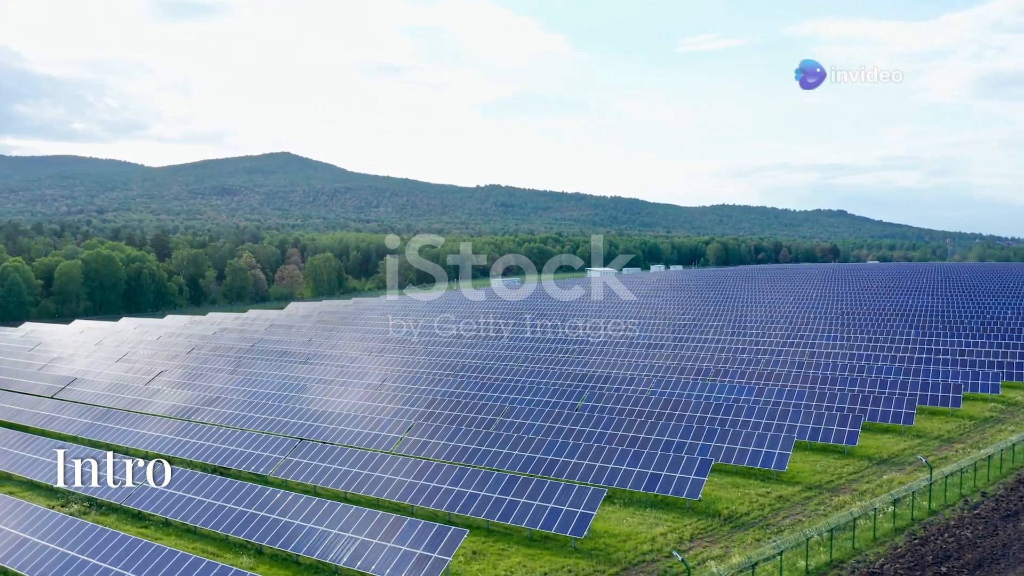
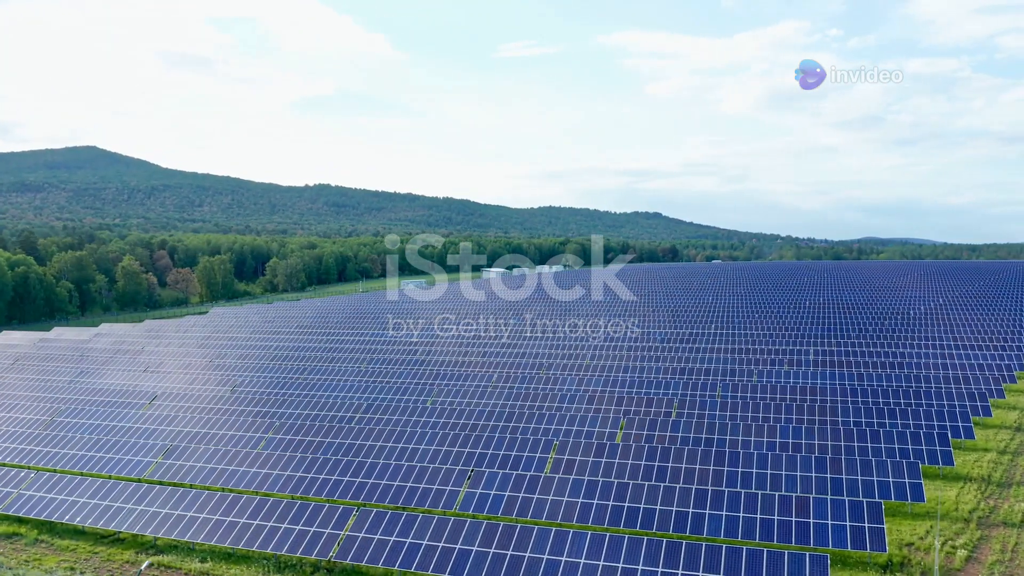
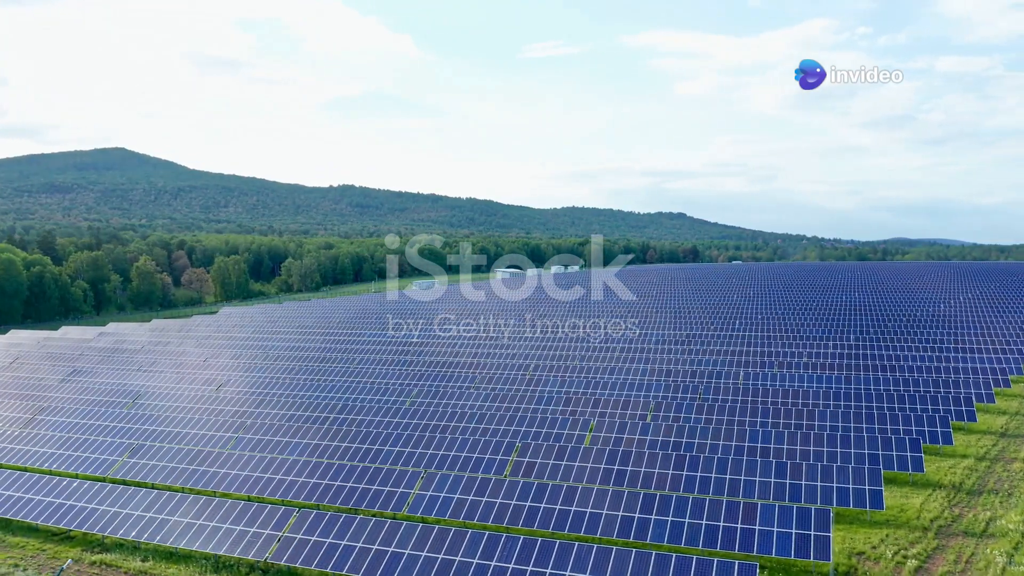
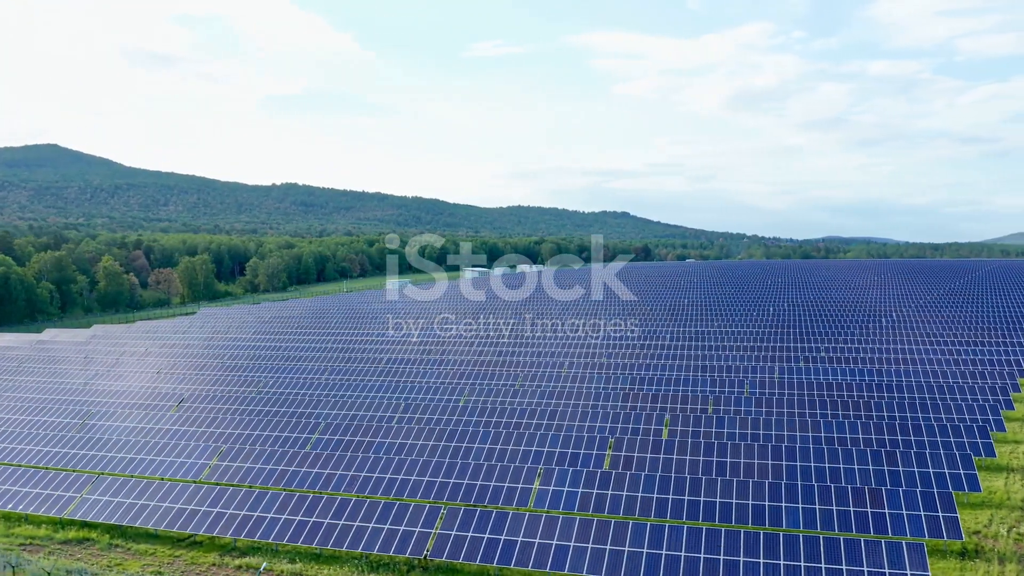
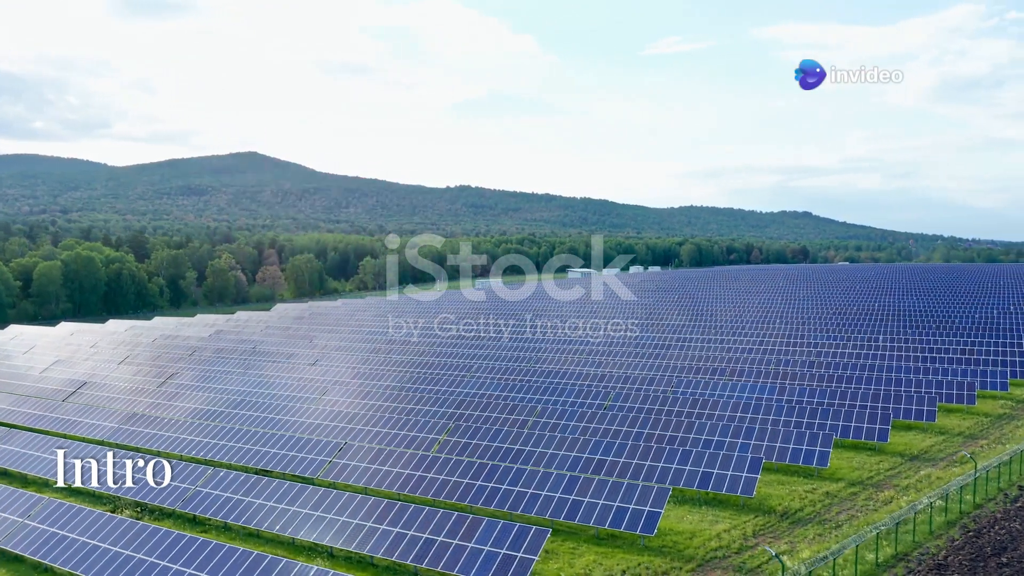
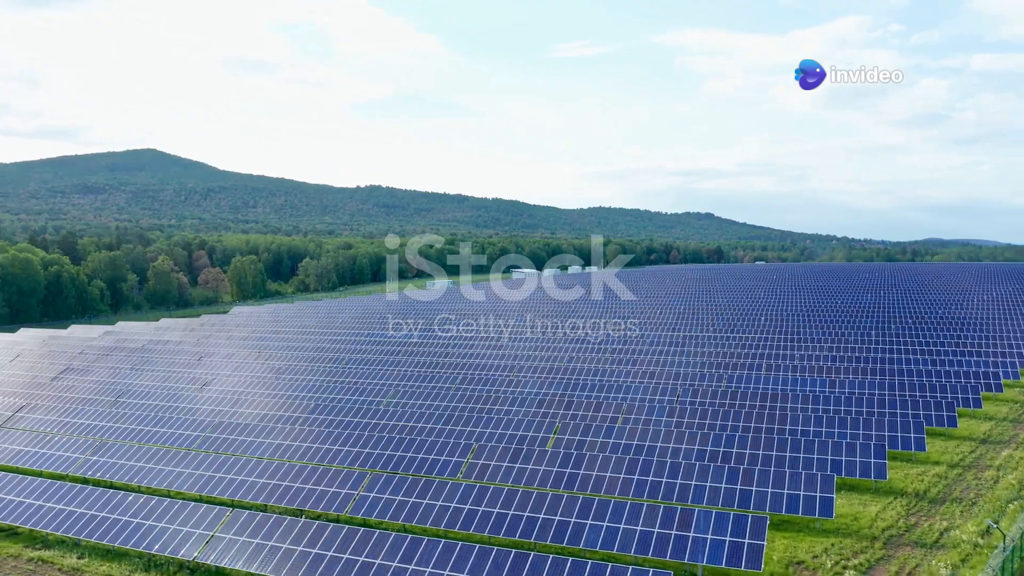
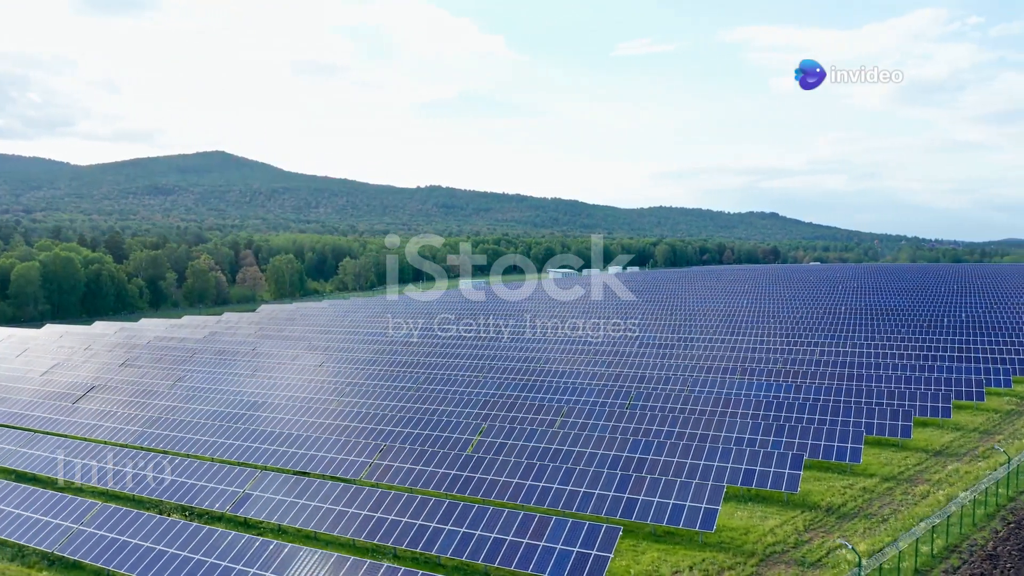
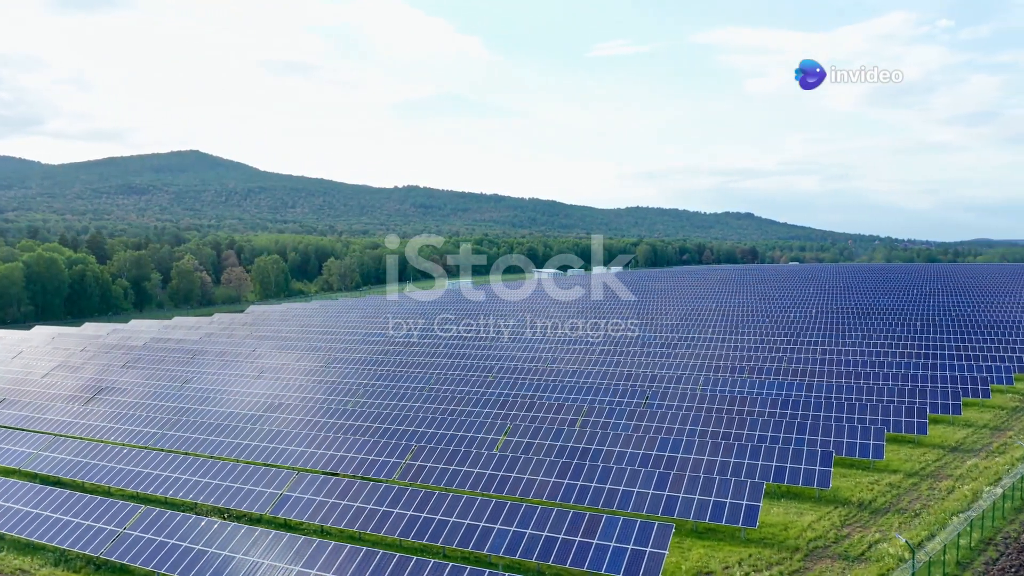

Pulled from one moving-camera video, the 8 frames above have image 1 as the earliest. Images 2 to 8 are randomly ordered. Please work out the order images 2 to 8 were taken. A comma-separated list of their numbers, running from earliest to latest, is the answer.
5, 7, 8, 6, 3, 2, 4
